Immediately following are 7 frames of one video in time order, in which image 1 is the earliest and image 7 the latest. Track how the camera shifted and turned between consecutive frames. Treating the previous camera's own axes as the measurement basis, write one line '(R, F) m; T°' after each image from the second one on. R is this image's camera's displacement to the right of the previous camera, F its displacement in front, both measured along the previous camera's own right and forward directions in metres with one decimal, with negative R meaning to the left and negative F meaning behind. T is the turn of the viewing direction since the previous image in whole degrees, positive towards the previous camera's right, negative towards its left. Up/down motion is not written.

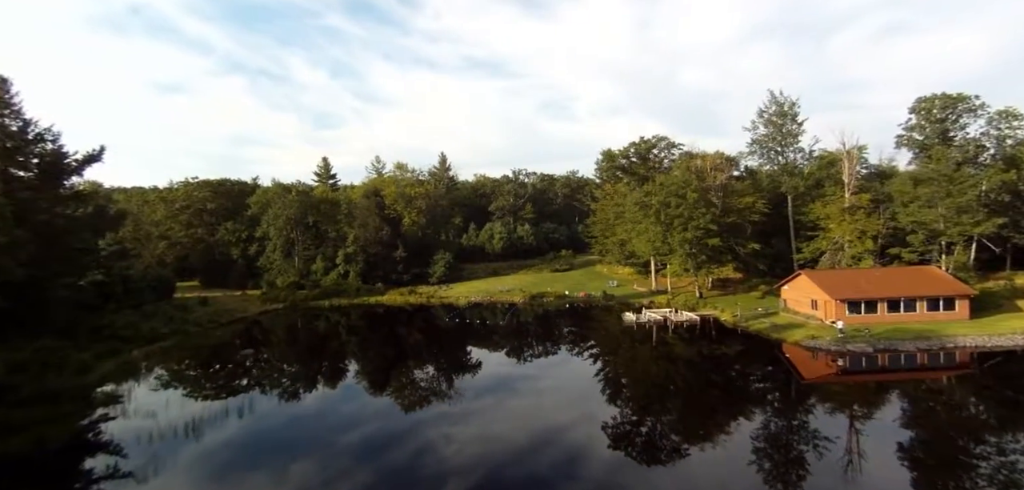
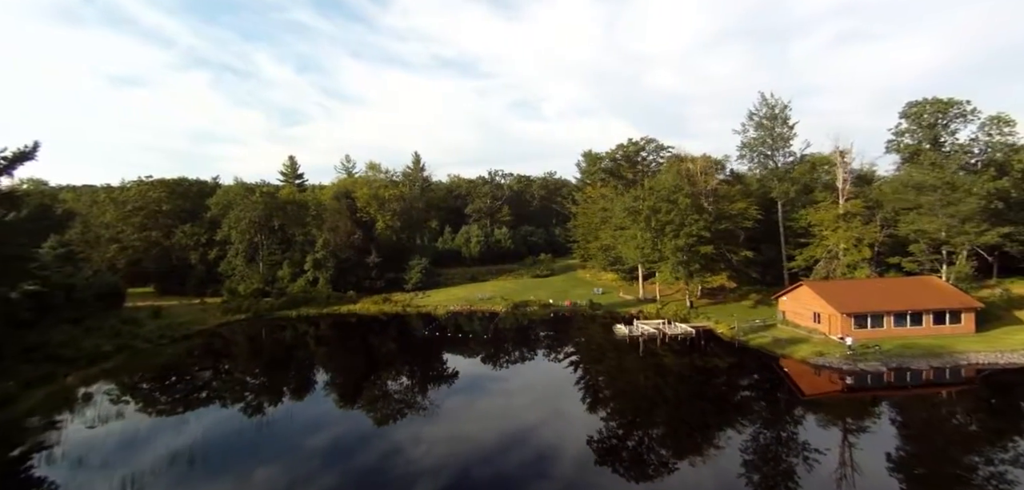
(-1.1, +2.8) m; +3°
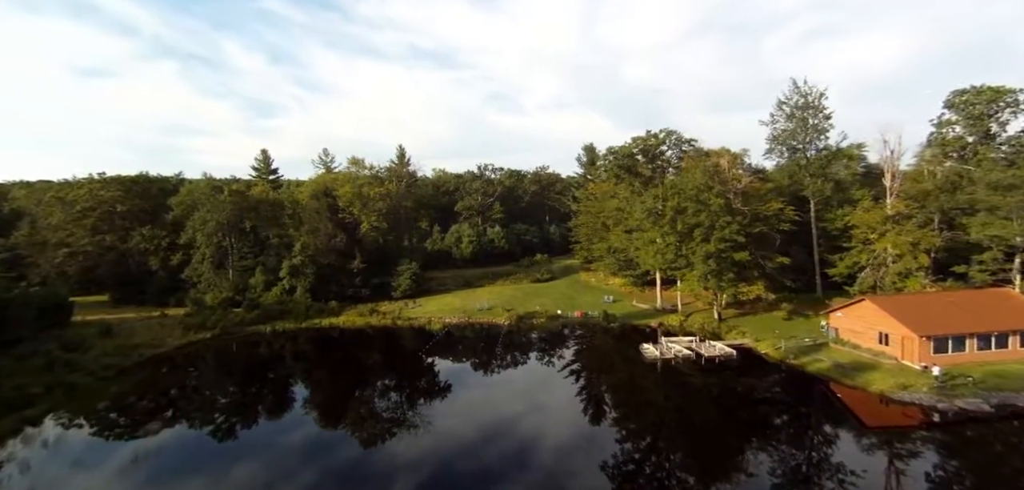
(-2.0, +5.6) m; +2°
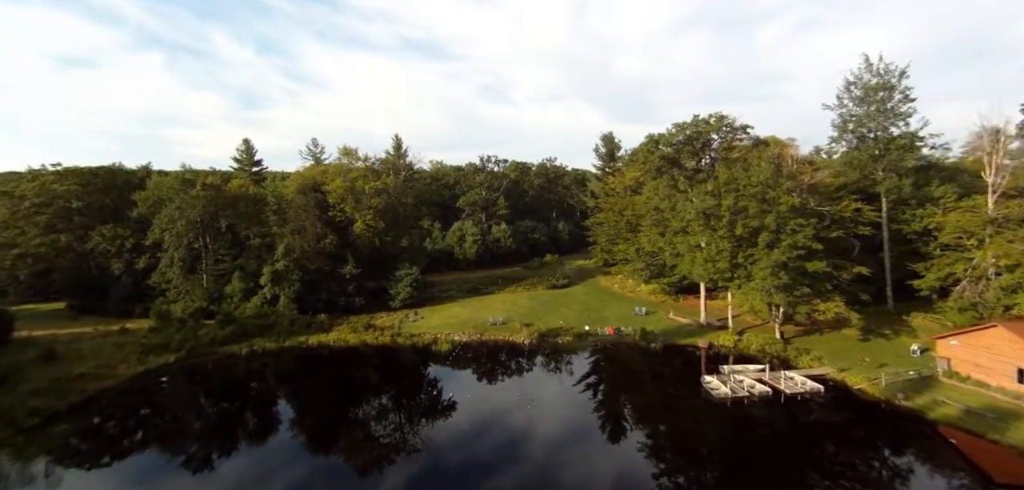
(-2.1, +6.8) m; +1°
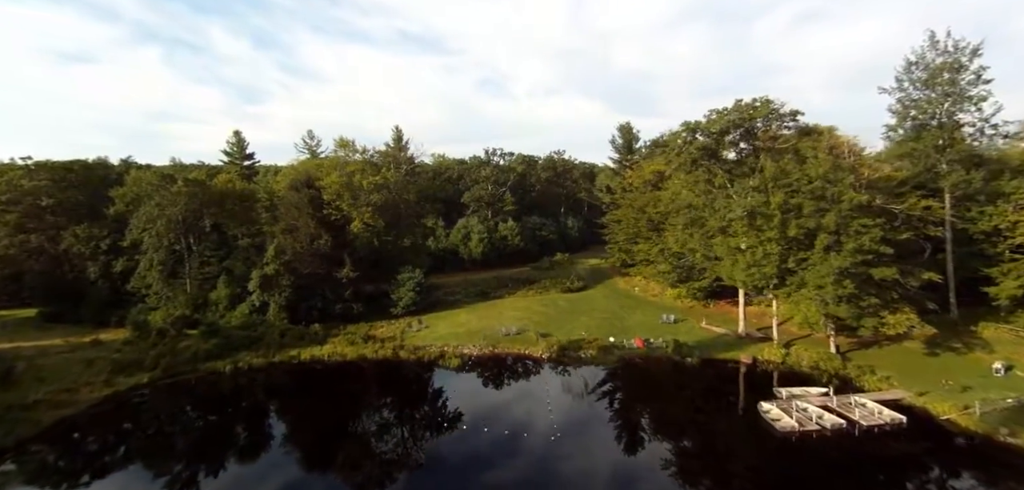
(-1.1, +4.3) m; 0°
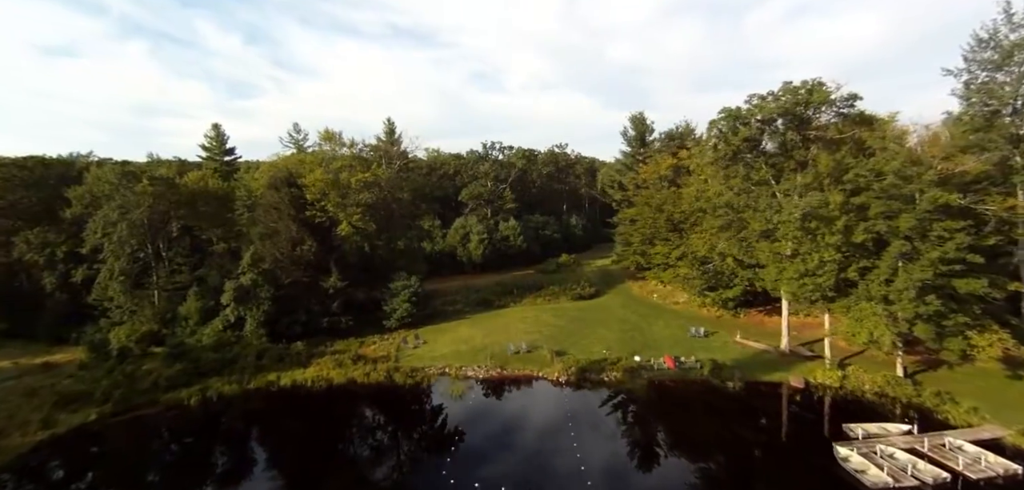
(-1.0, +4.6) m; +1°
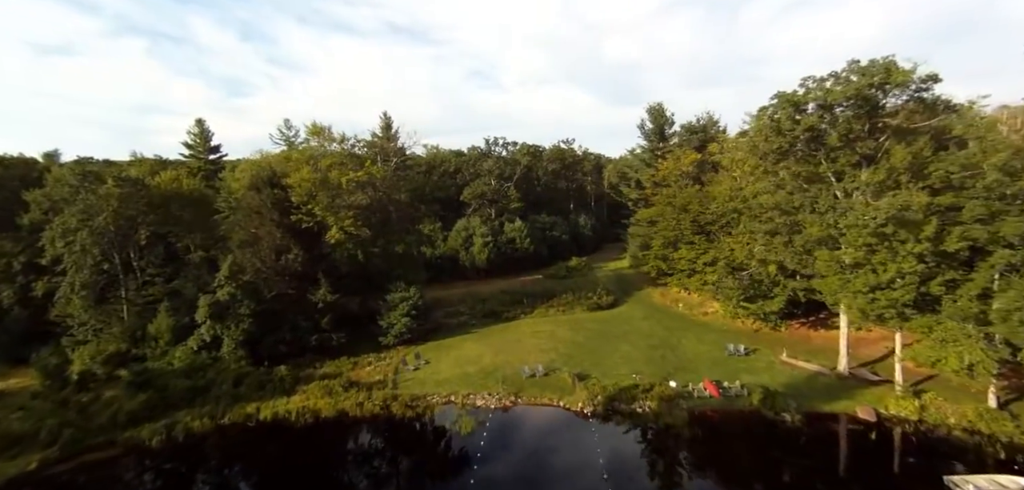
(-0.8, +4.3) m; 0°
